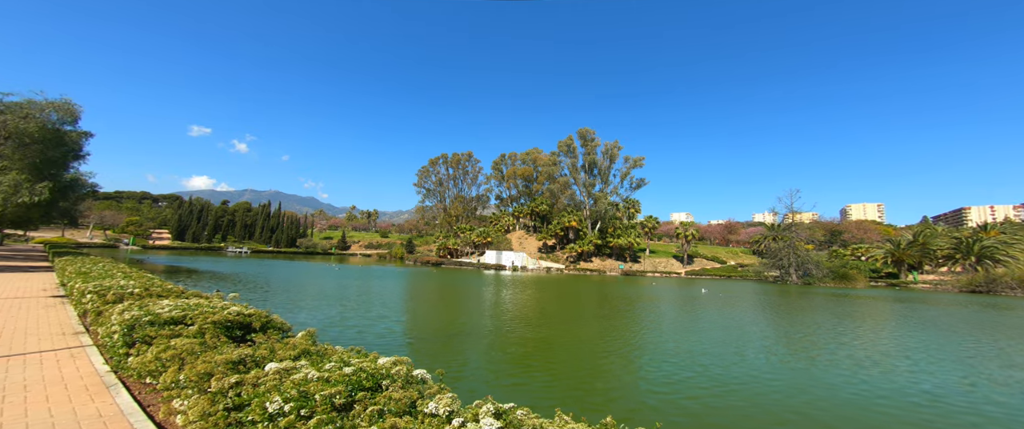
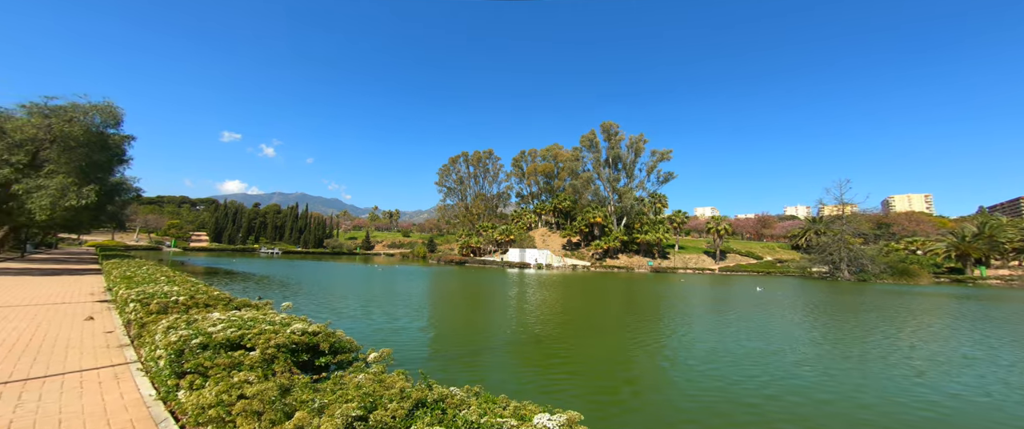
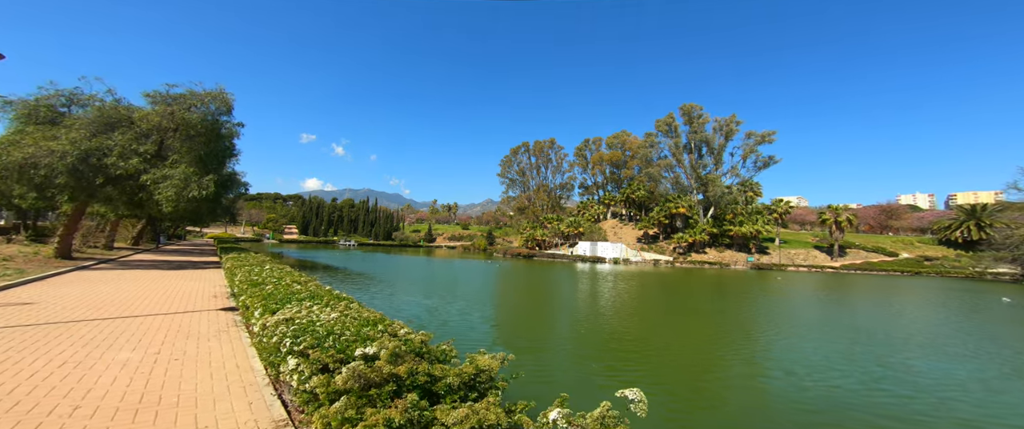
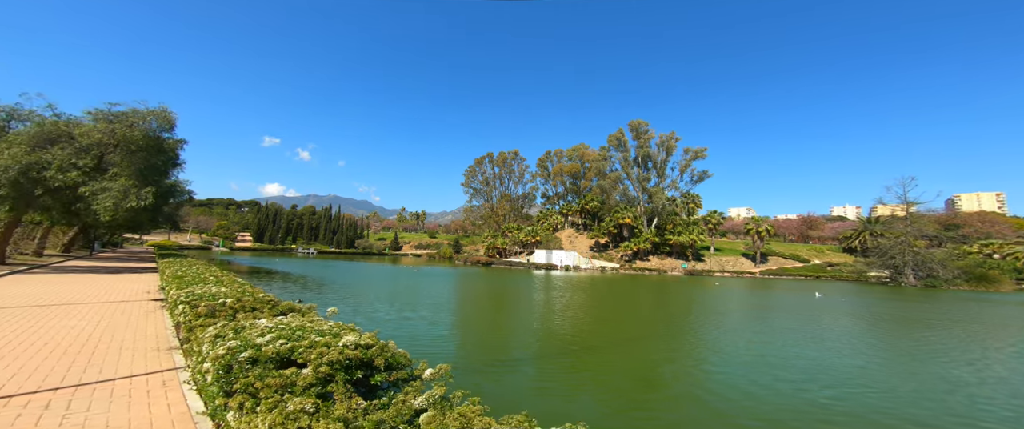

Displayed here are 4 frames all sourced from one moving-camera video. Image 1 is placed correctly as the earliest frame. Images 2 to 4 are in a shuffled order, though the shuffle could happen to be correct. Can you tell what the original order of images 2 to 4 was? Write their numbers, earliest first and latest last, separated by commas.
2, 4, 3
